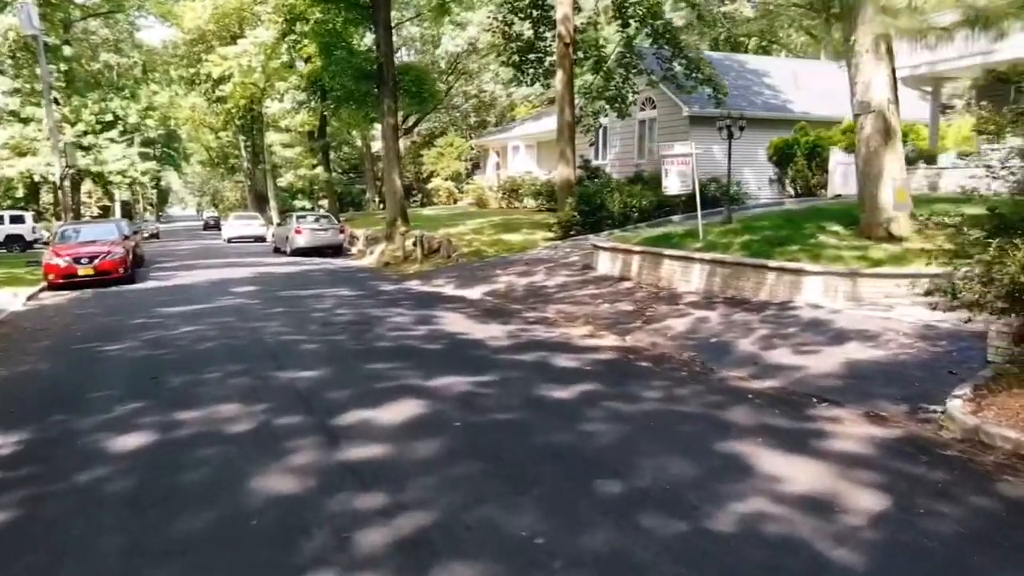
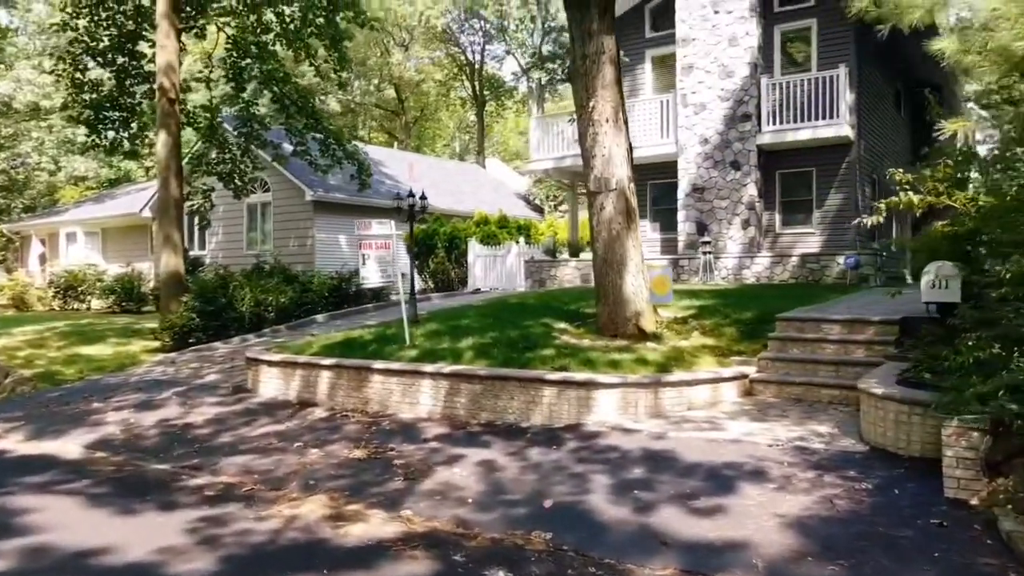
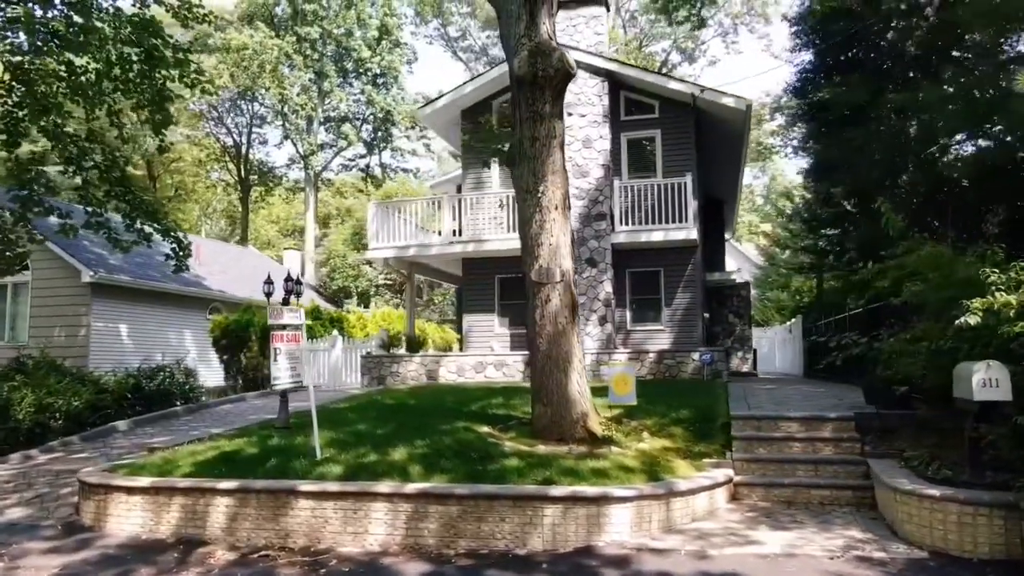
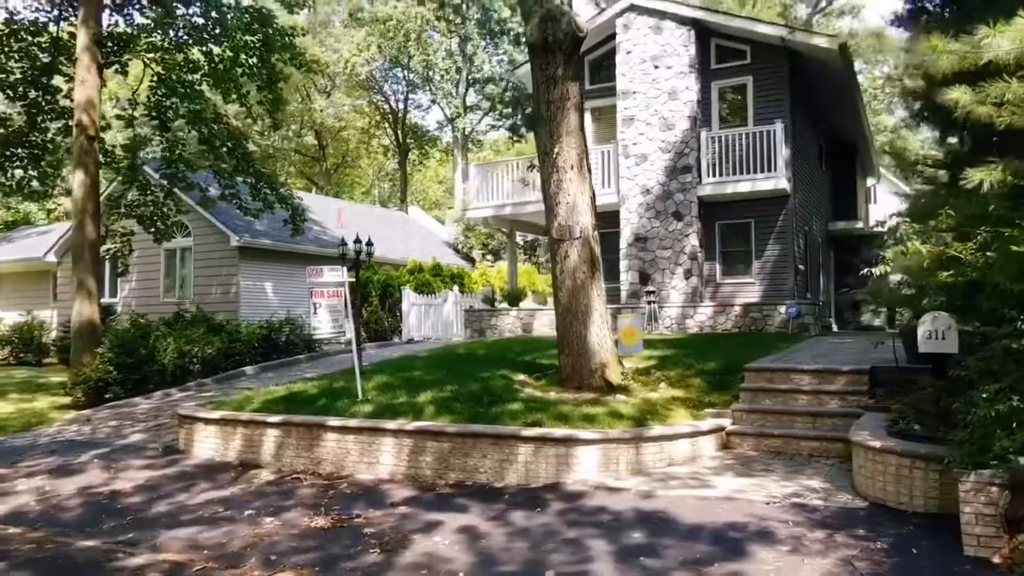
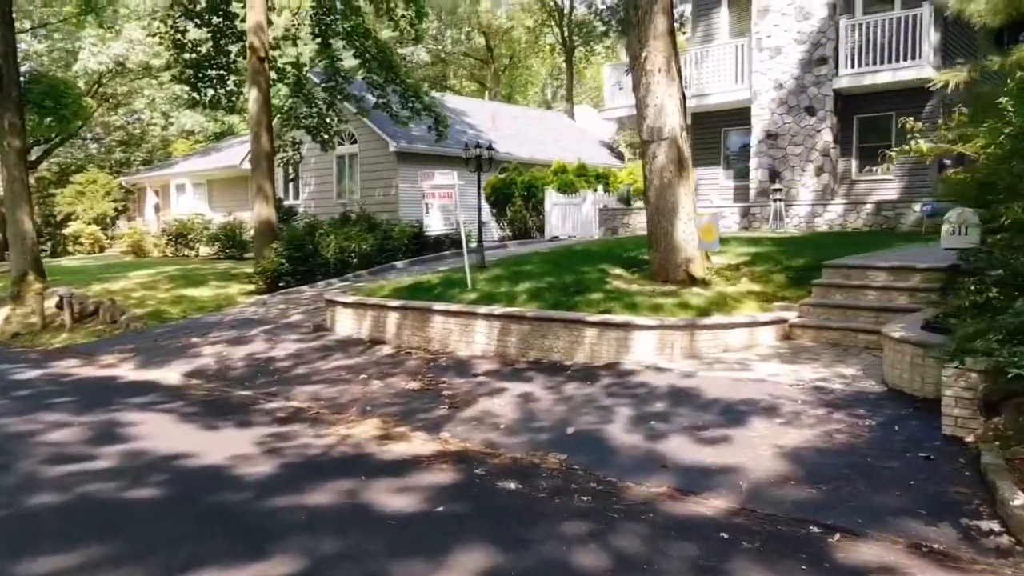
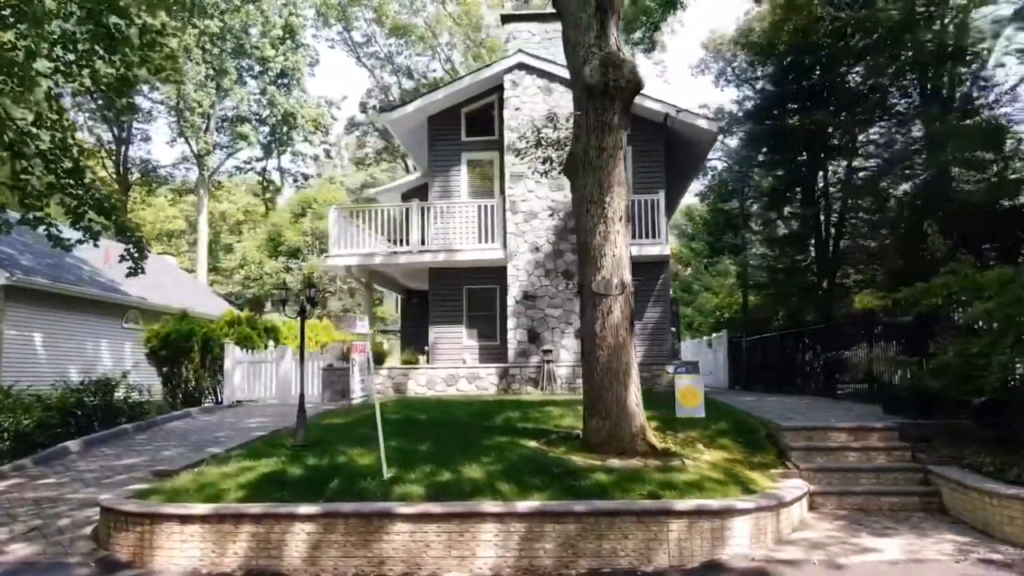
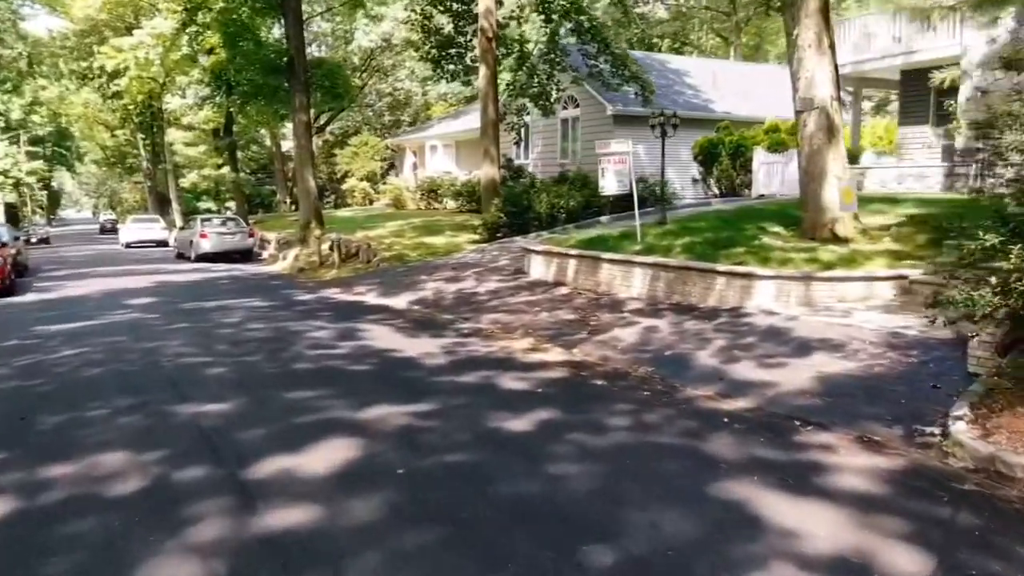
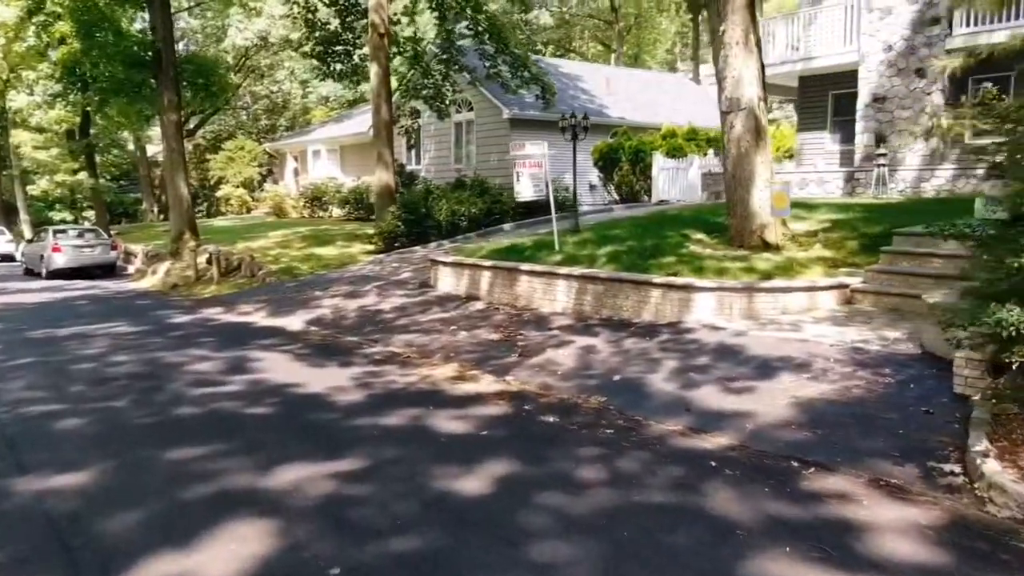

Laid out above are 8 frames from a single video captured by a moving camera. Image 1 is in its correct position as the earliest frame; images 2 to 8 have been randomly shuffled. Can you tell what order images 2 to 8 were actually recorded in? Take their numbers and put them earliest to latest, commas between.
7, 8, 5, 2, 4, 3, 6
